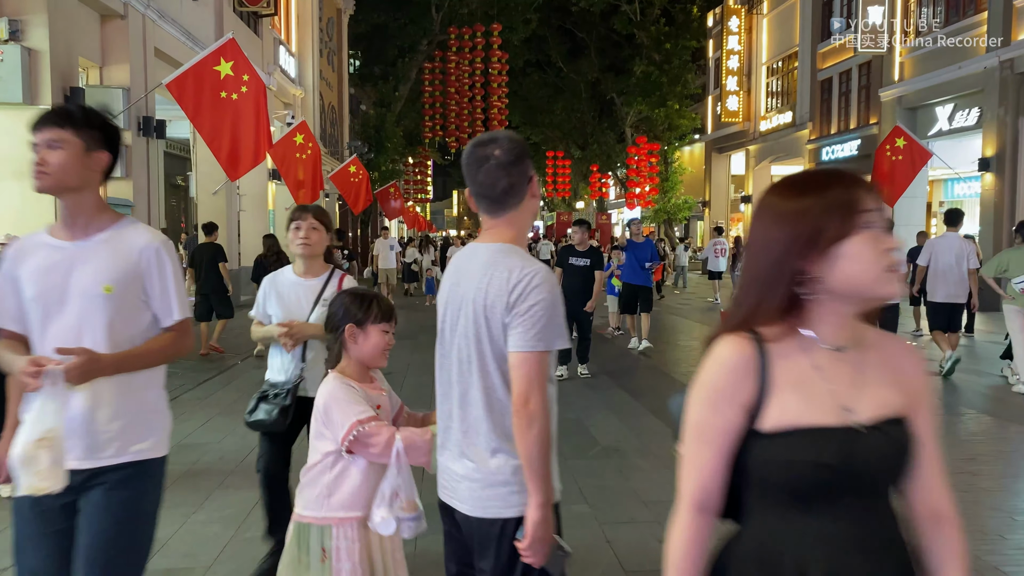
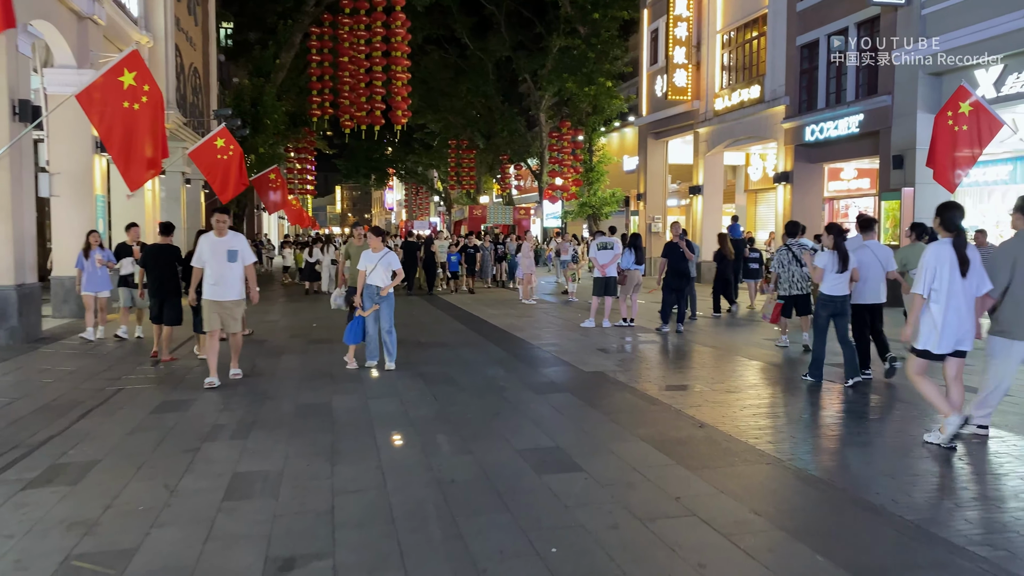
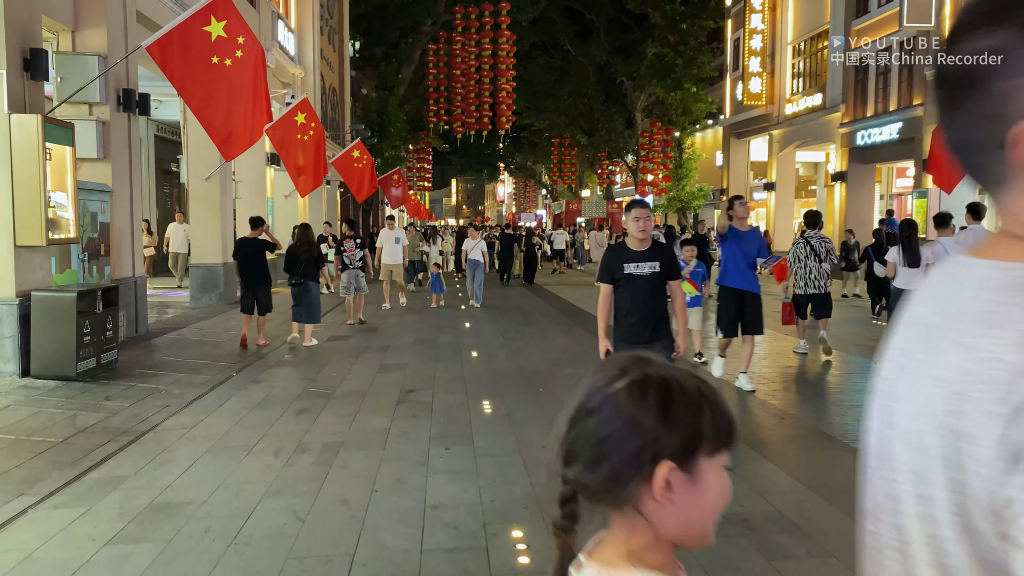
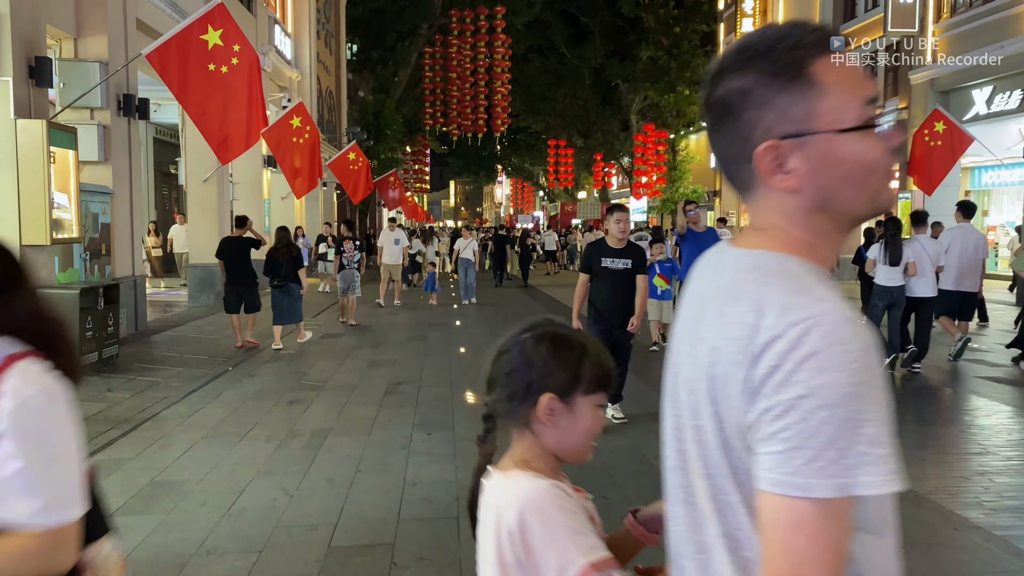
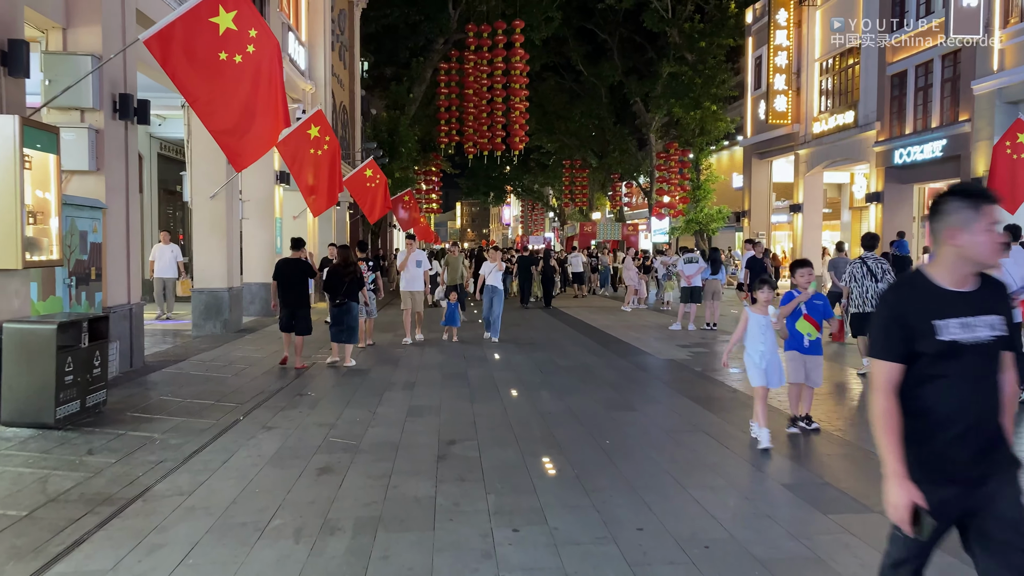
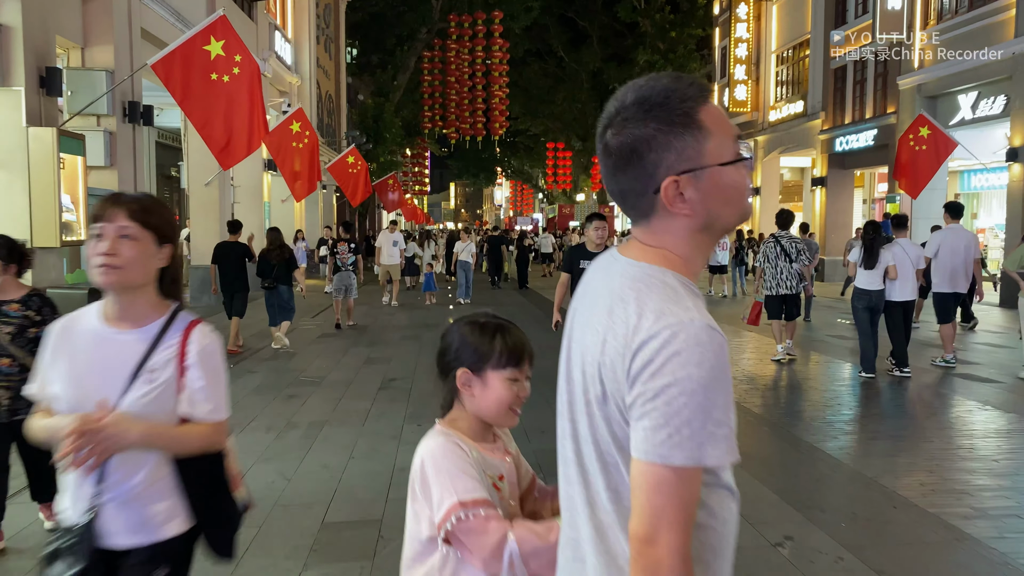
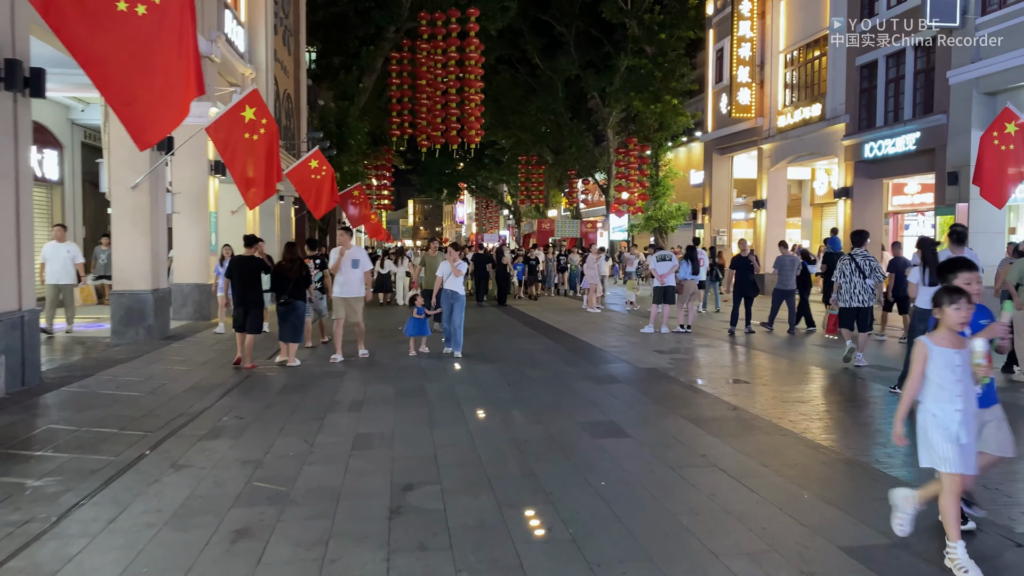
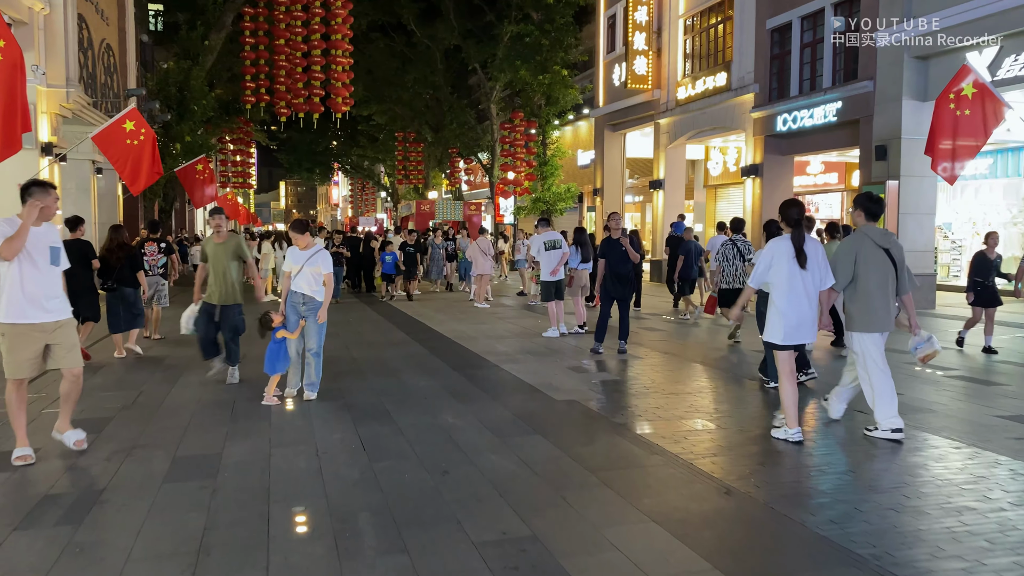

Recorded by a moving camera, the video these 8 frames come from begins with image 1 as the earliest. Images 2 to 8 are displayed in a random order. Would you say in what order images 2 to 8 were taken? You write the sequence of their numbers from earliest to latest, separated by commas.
6, 4, 3, 5, 7, 2, 8
